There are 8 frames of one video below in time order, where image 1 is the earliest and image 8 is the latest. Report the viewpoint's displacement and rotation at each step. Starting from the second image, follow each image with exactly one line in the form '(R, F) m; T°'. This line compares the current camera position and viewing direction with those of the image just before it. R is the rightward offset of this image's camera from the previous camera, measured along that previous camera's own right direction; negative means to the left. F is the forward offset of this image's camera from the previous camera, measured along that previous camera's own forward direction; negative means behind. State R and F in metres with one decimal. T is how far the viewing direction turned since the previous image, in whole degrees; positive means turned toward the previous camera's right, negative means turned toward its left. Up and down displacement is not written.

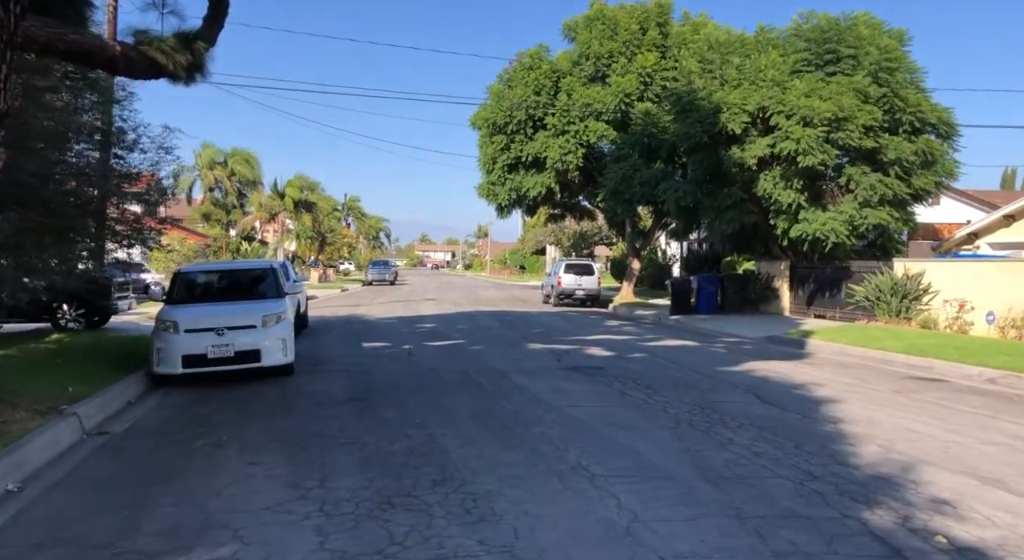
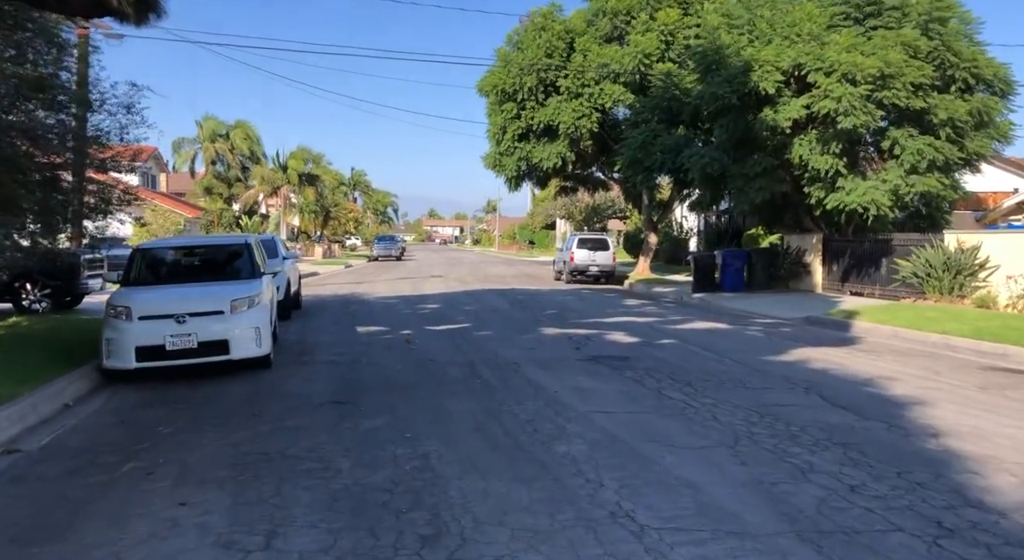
(0.0, +1.8) m; -1°
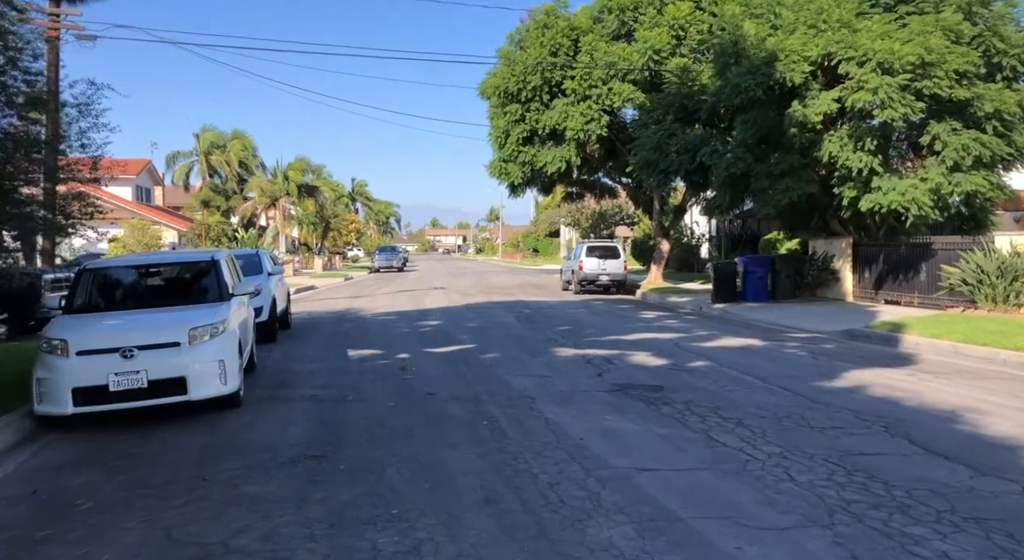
(-0.1, +1.6) m; 0°
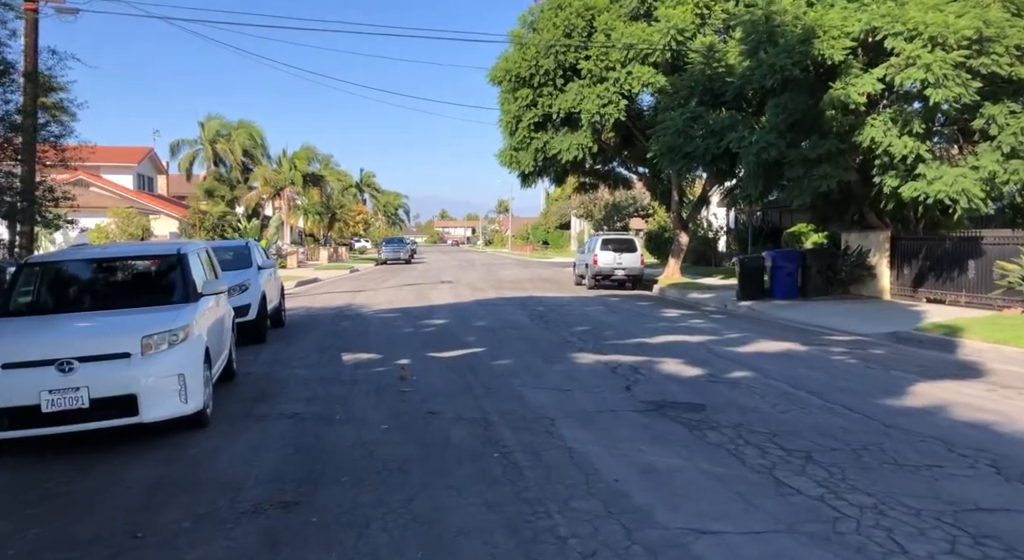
(-0.1, +1.4) m; -1°
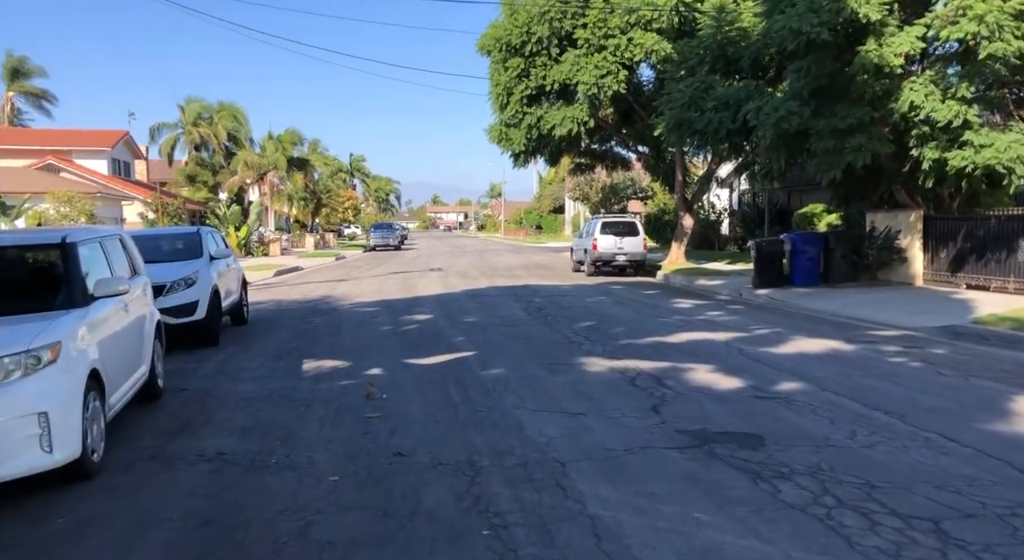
(0.0, +2.0) m; 0°
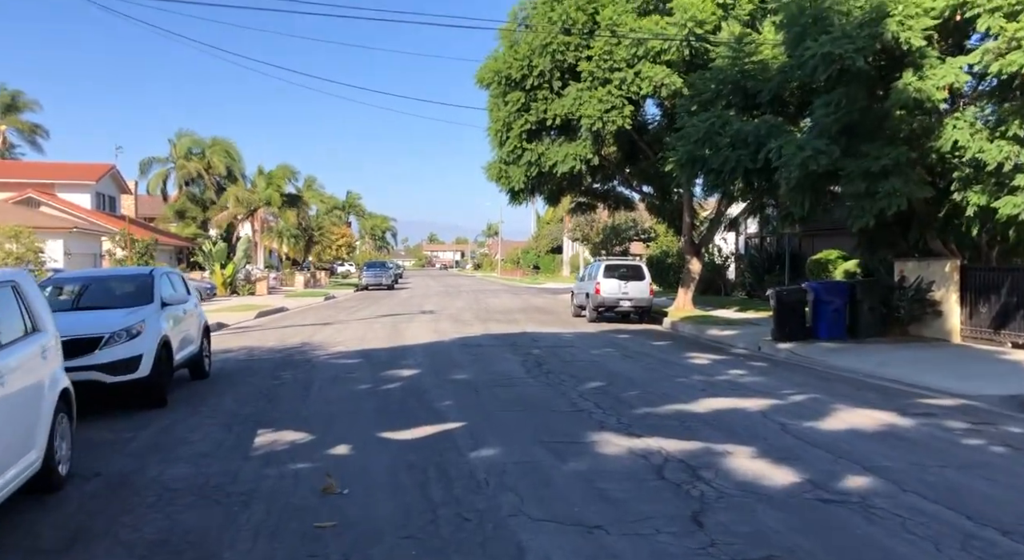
(0.0, +1.6) m; 0°
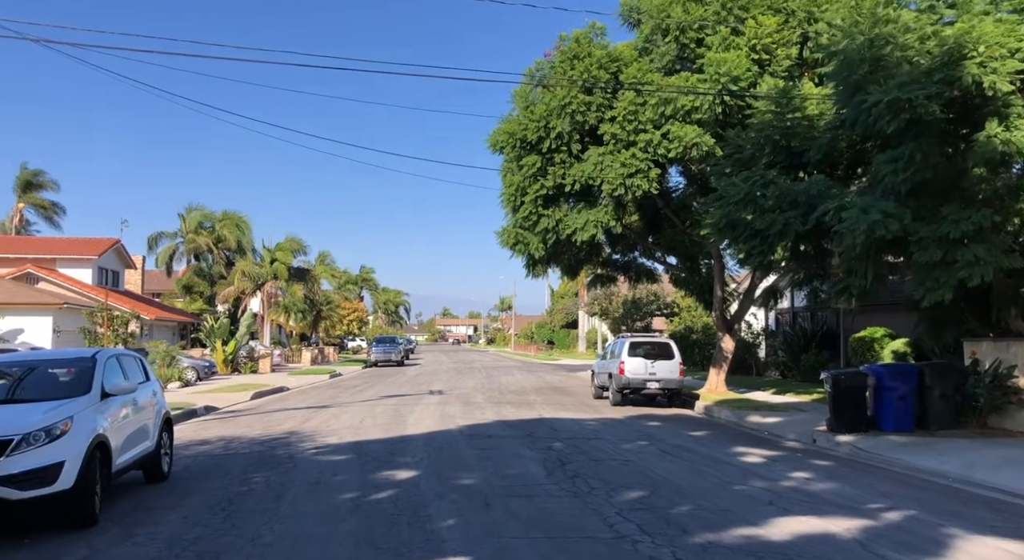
(-0.1, +2.0) m; -1°
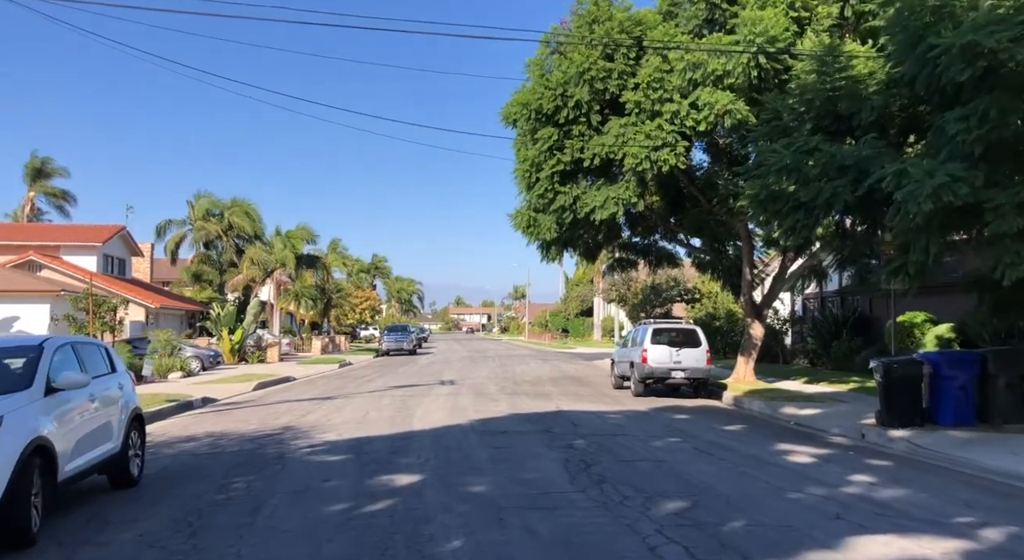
(0.0, +1.4) m; -1°
